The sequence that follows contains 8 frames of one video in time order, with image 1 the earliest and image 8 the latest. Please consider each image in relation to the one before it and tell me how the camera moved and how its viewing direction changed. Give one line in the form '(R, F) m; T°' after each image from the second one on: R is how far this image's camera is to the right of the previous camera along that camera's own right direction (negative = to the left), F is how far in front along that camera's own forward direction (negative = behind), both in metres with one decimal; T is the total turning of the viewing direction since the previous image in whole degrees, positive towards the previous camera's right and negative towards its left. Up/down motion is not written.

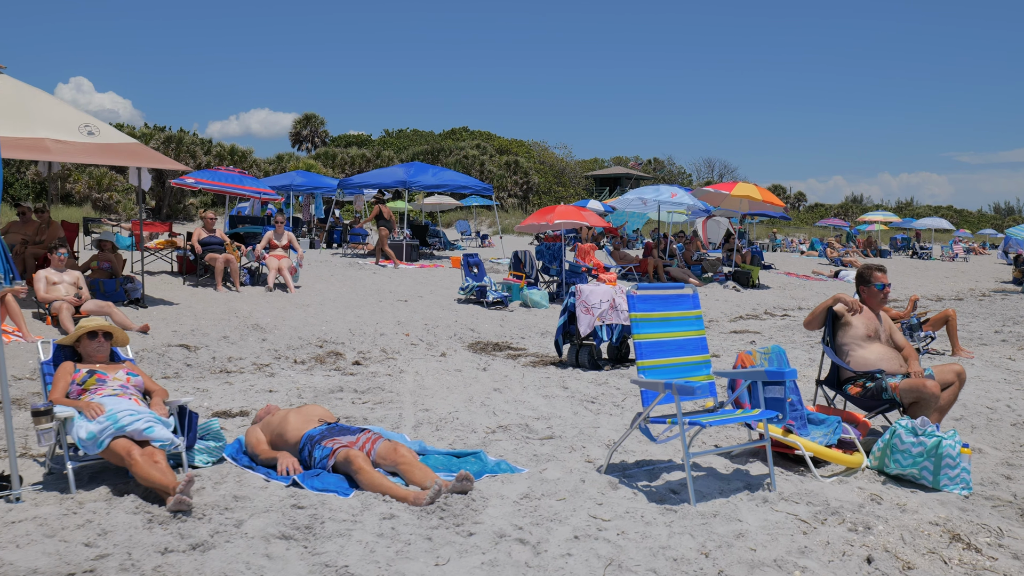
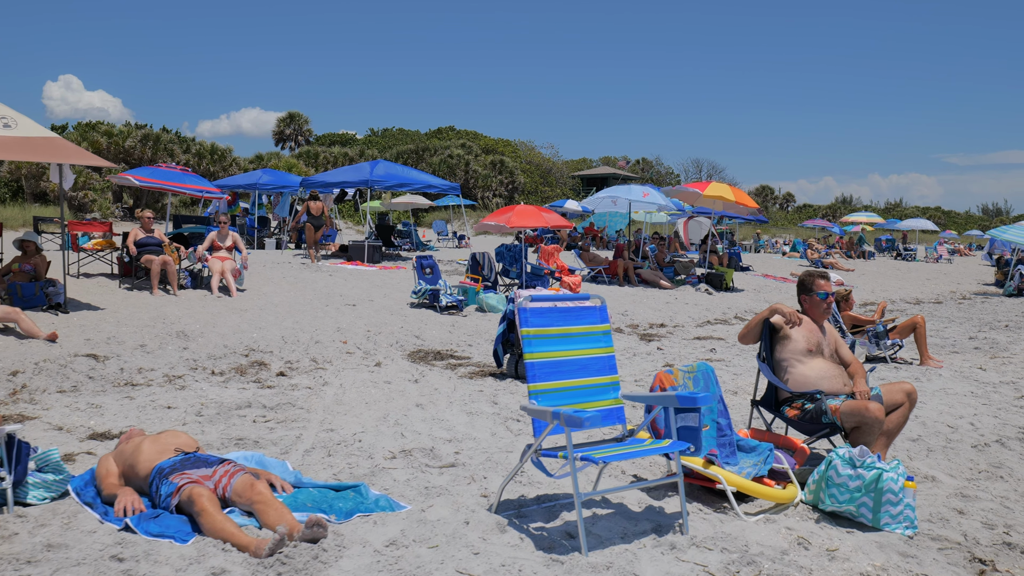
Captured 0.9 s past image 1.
(+0.4, +0.5) m; 0°
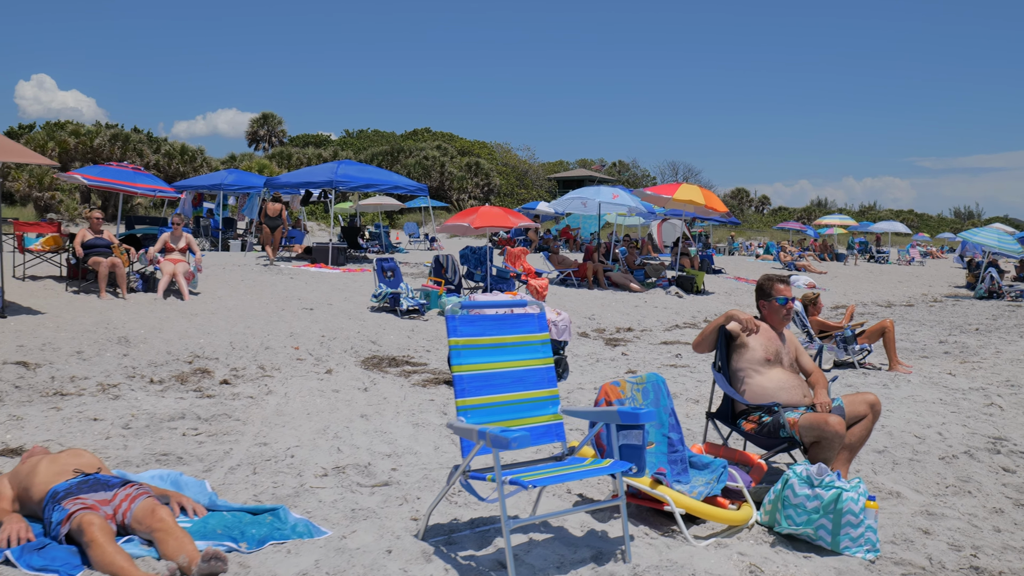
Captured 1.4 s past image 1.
(+0.2, +0.3) m; +1°
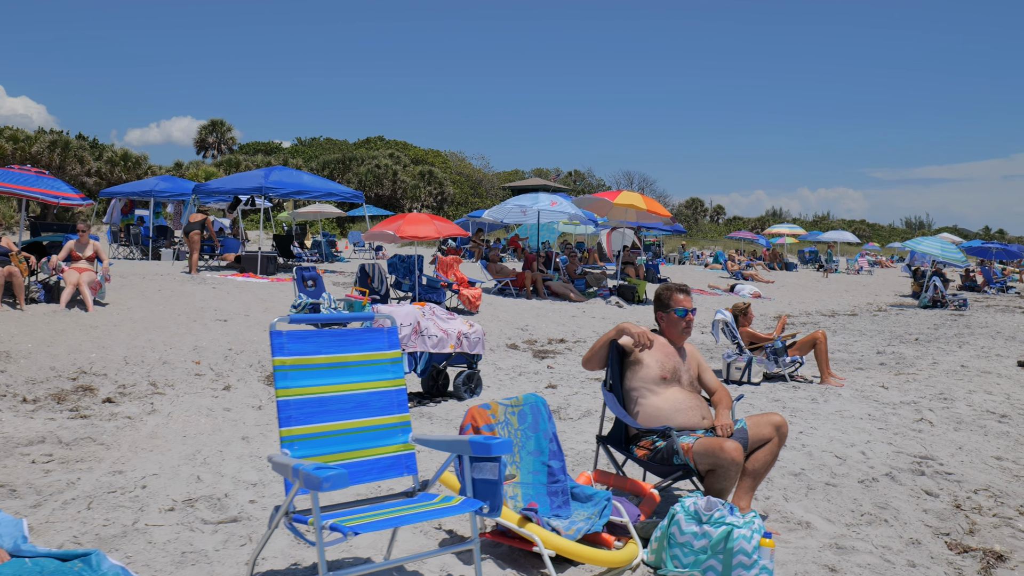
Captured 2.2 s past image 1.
(+0.3, +0.4) m; +2°
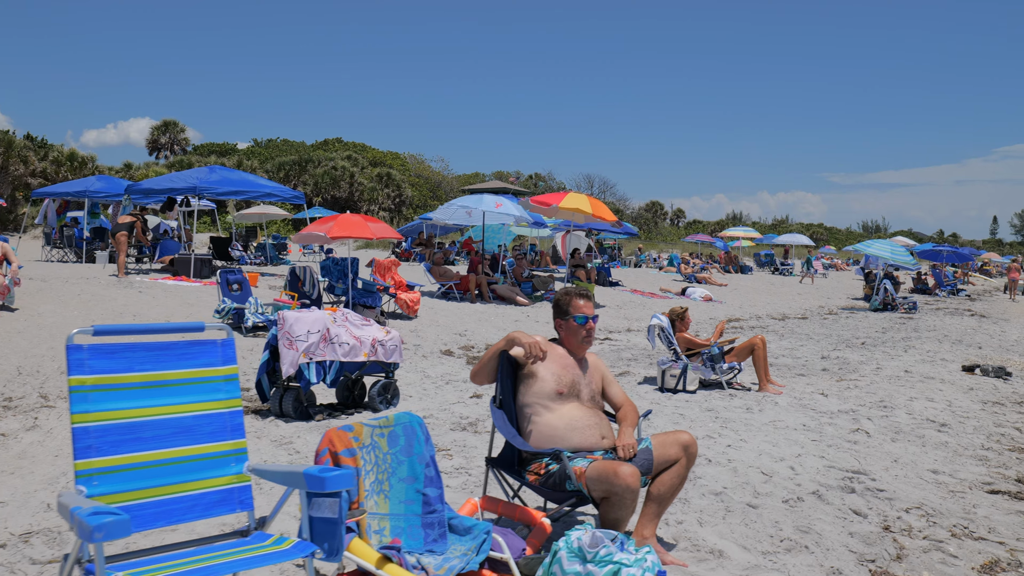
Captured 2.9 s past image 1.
(+0.3, +0.3) m; +2°
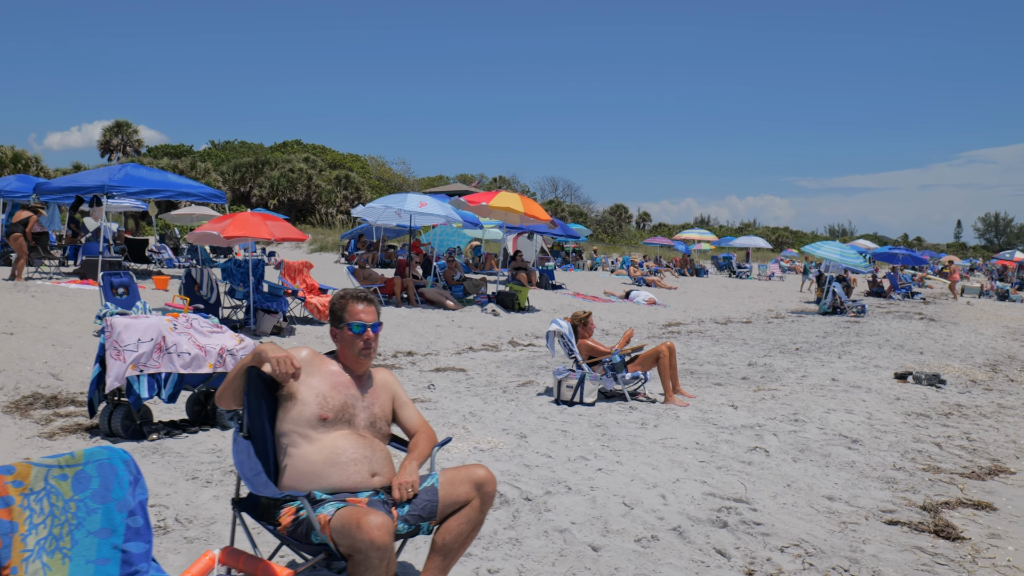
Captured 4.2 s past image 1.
(+0.6, +0.6) m; +2°
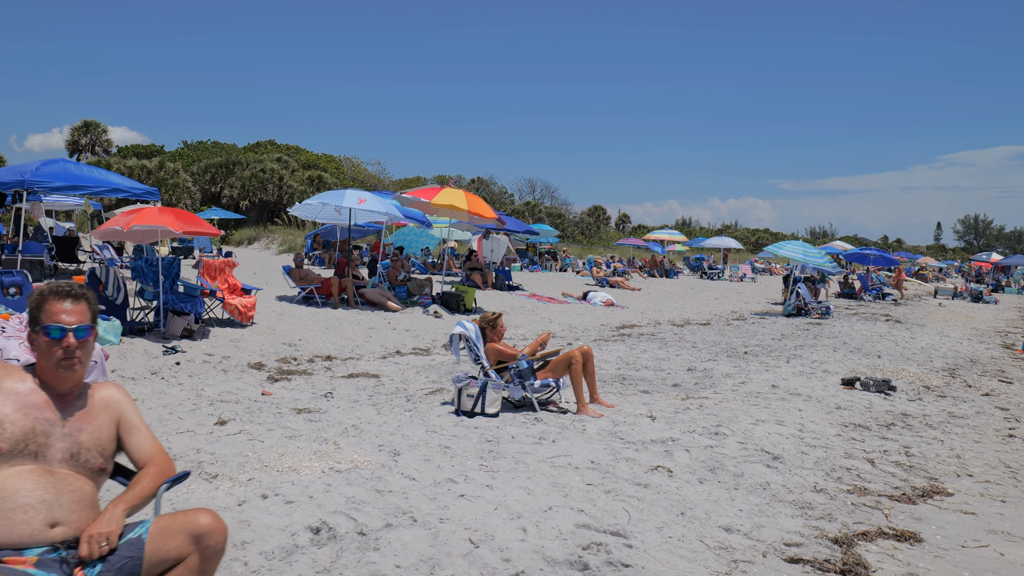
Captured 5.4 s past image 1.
(+0.5, +0.6) m; +1°
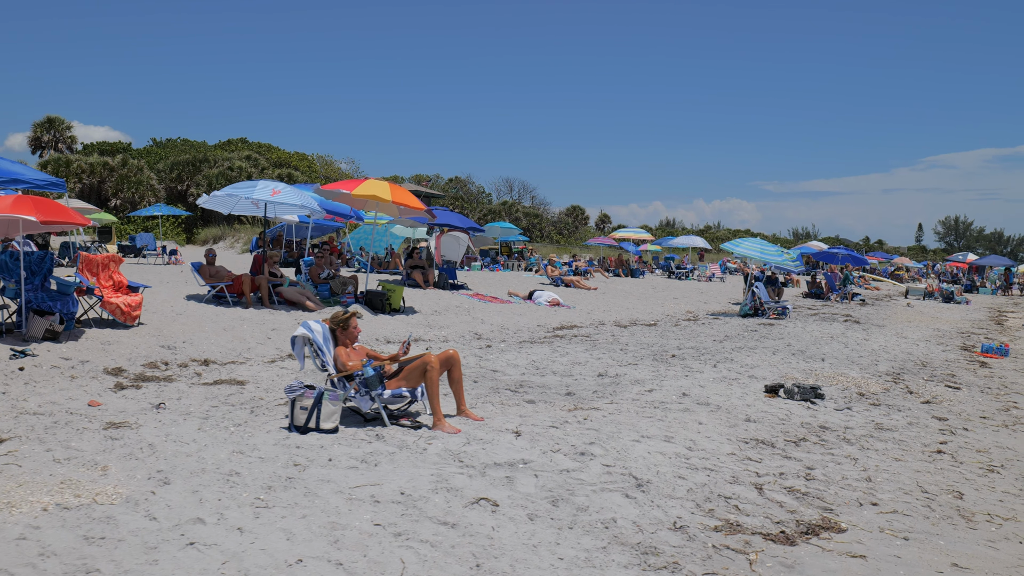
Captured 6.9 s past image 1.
(+0.7, +0.7) m; +1°
